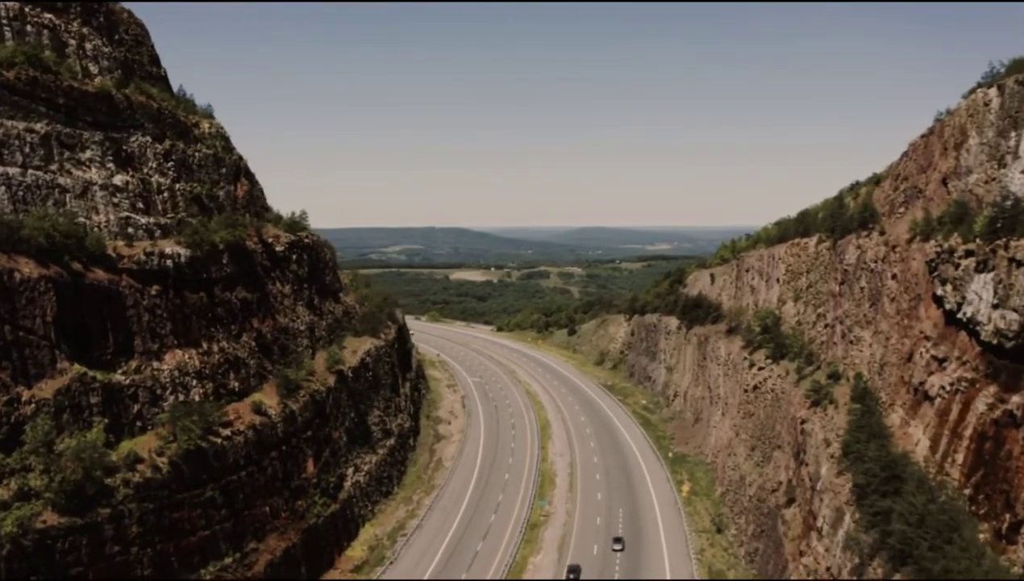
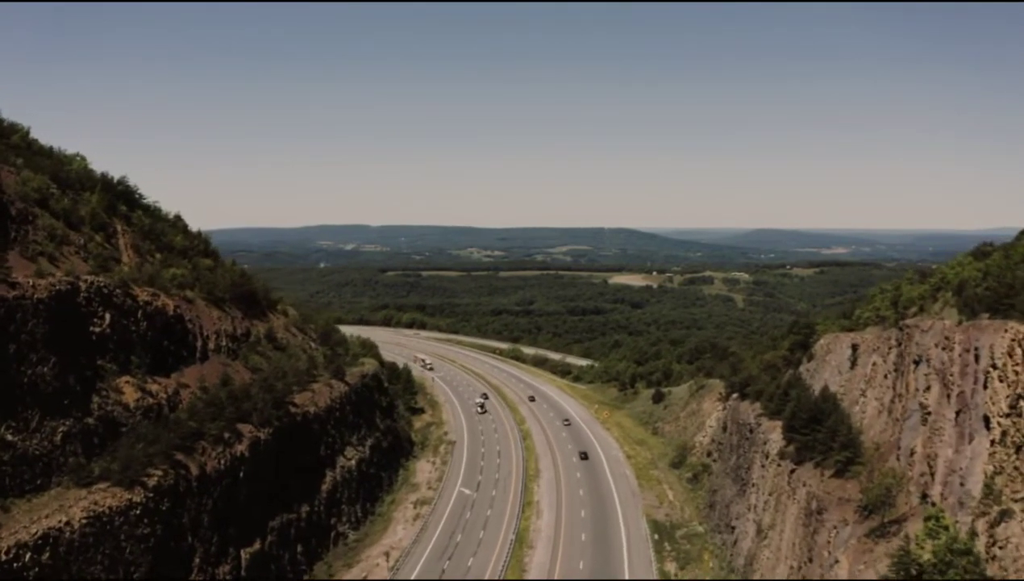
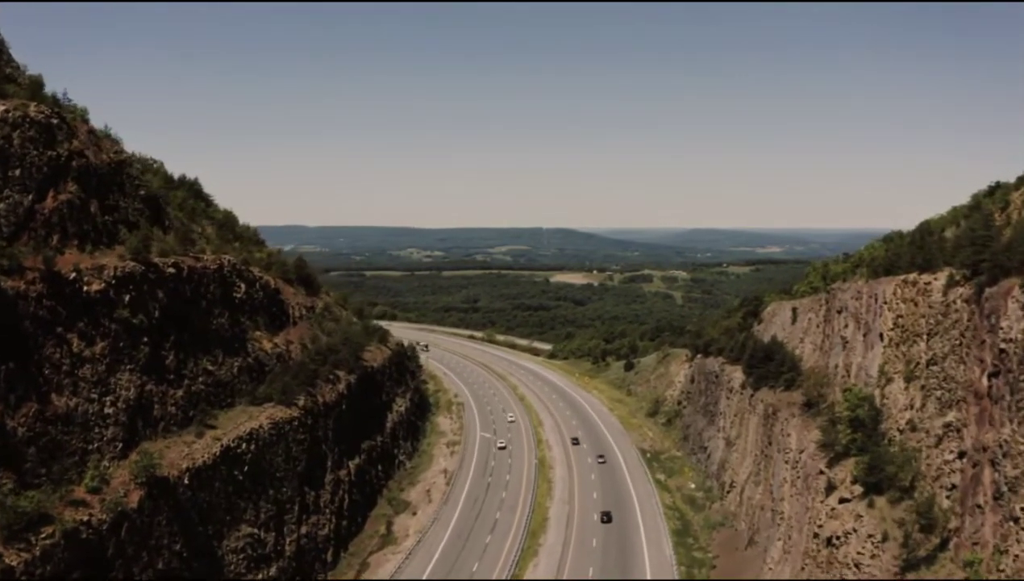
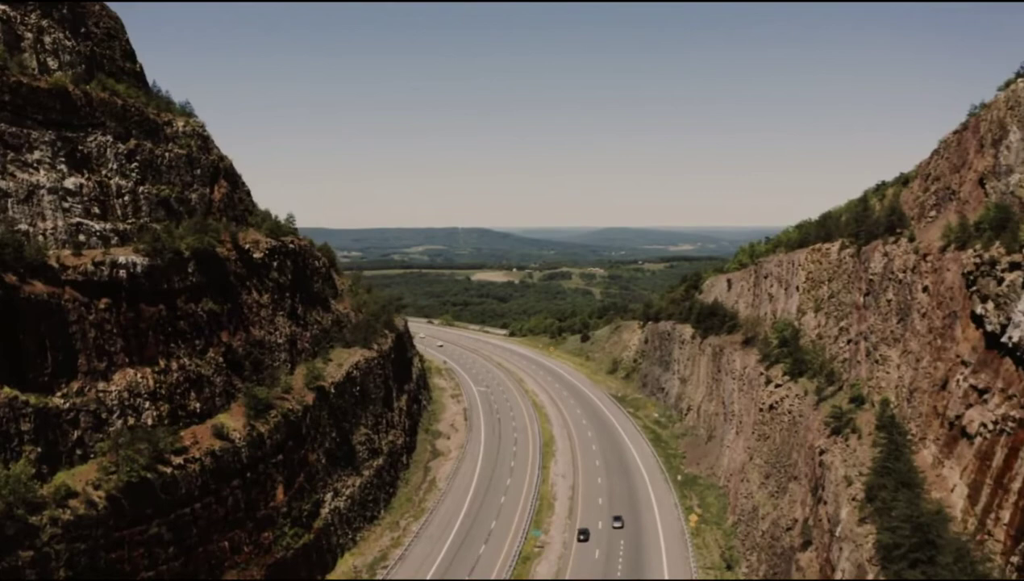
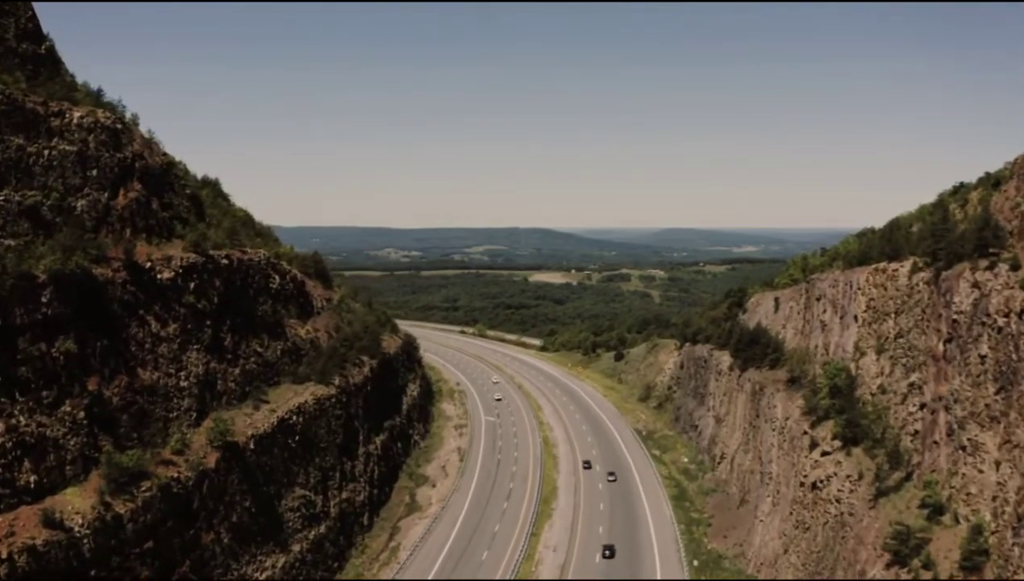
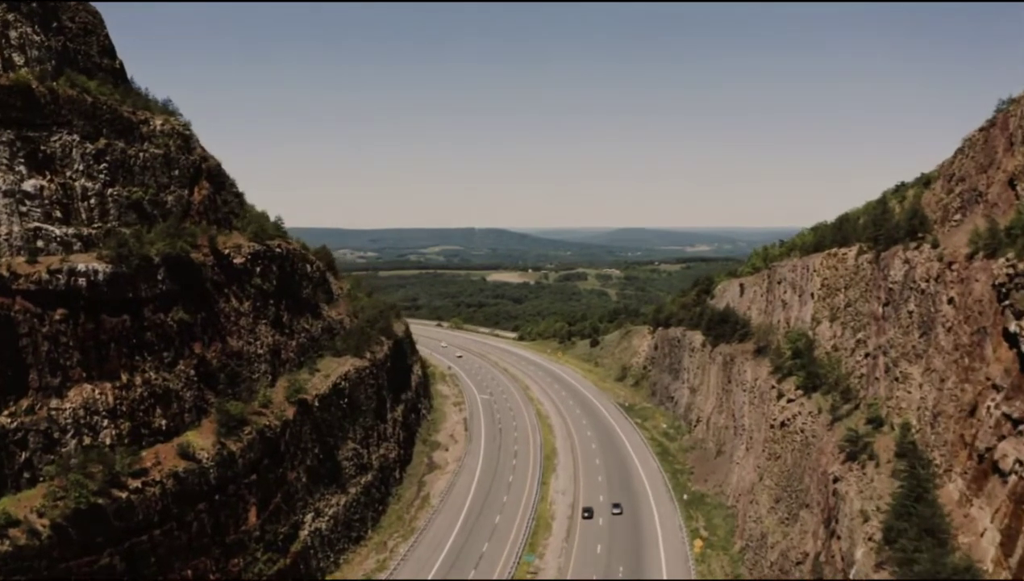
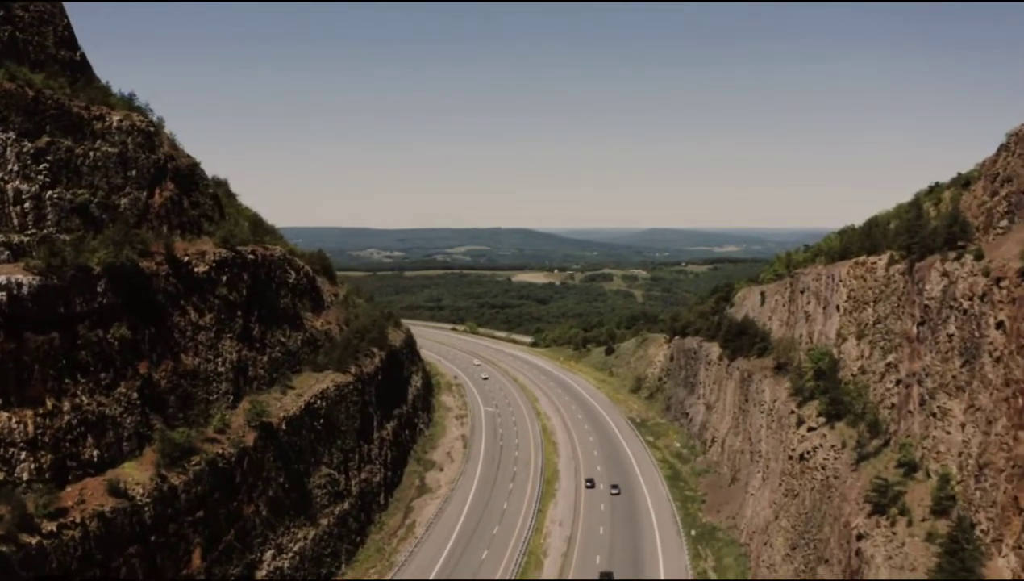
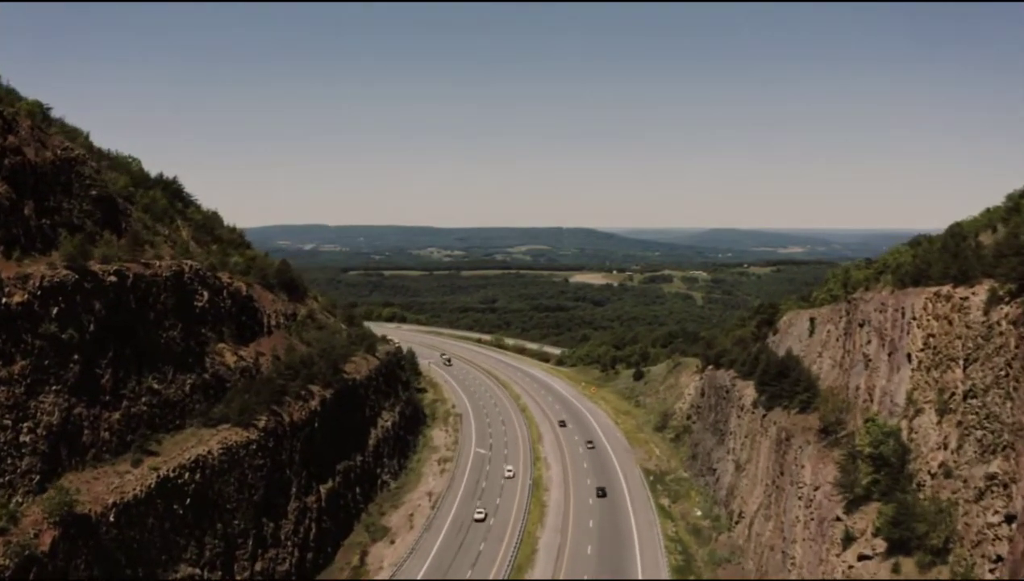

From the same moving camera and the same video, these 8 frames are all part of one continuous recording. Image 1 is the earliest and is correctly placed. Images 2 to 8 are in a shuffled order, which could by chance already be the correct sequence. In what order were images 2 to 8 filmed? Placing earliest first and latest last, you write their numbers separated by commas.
4, 6, 7, 5, 3, 8, 2
